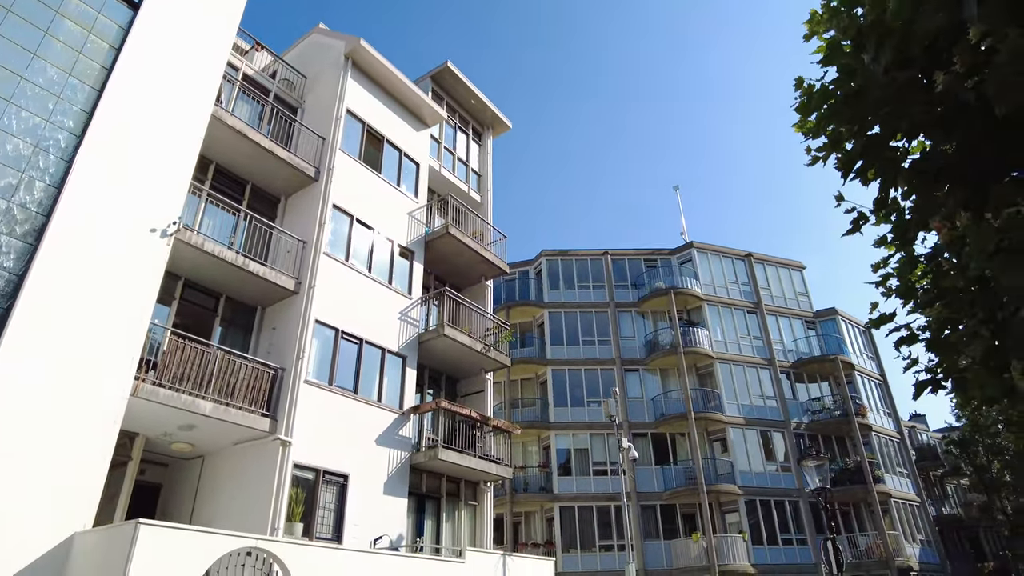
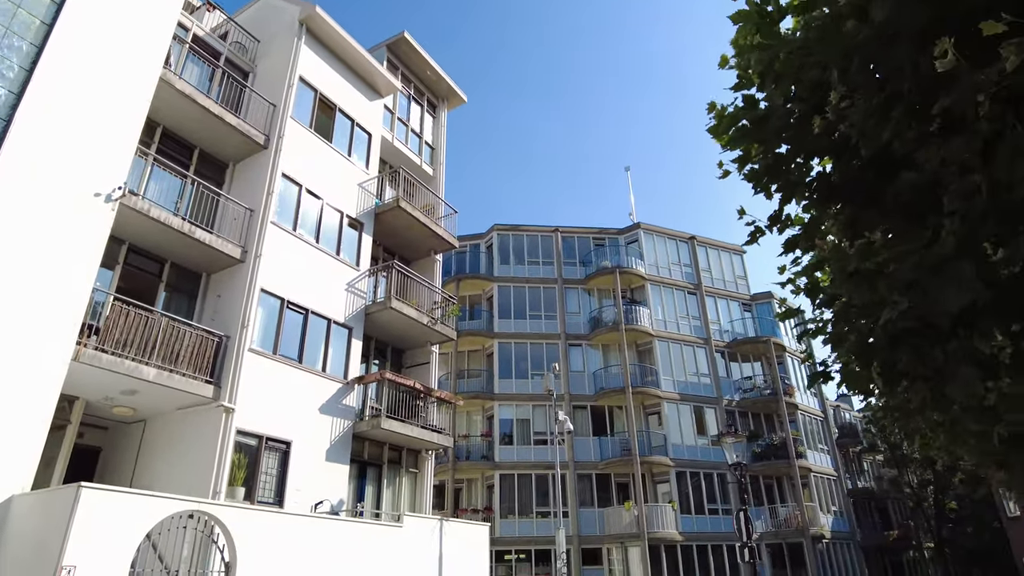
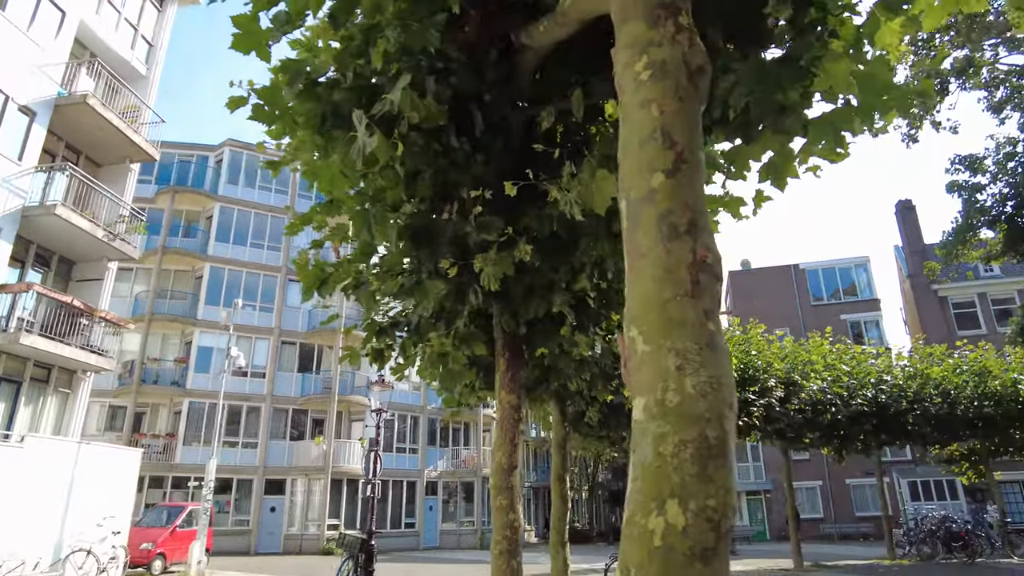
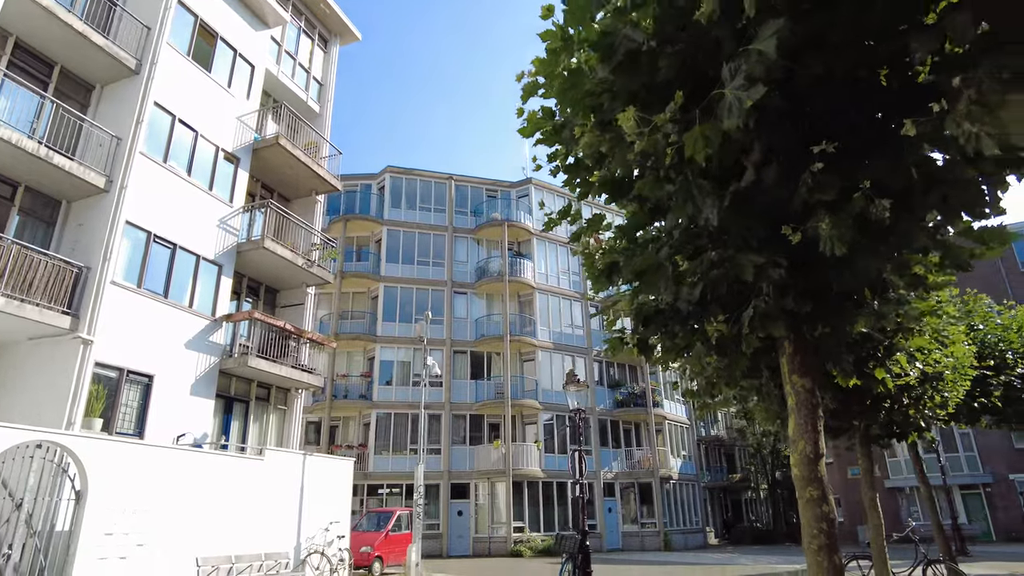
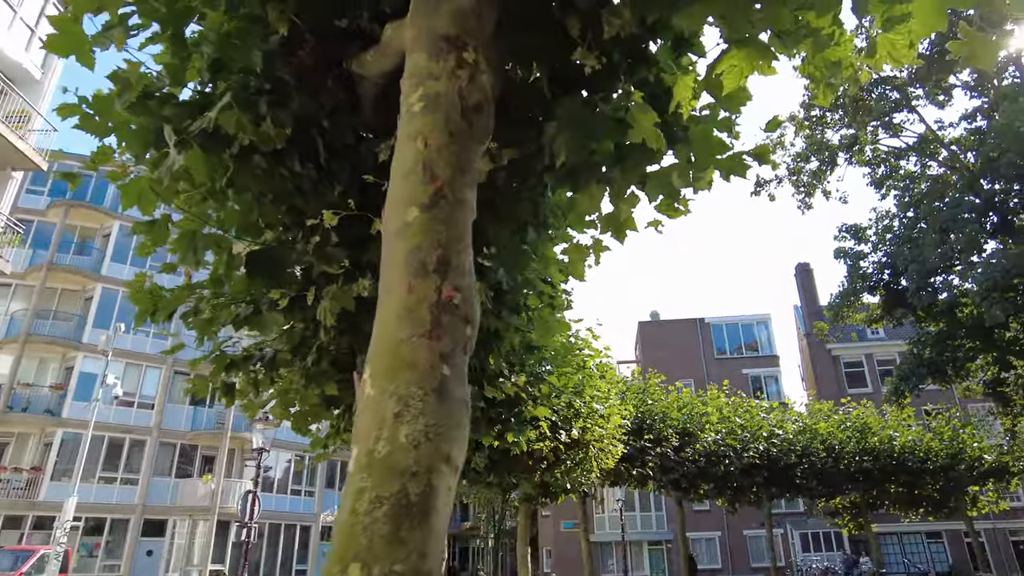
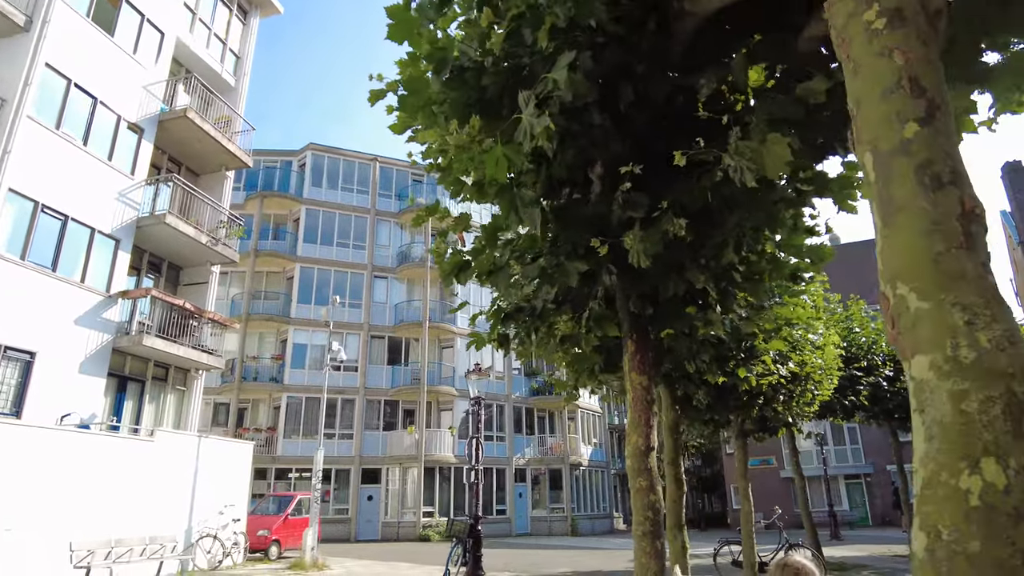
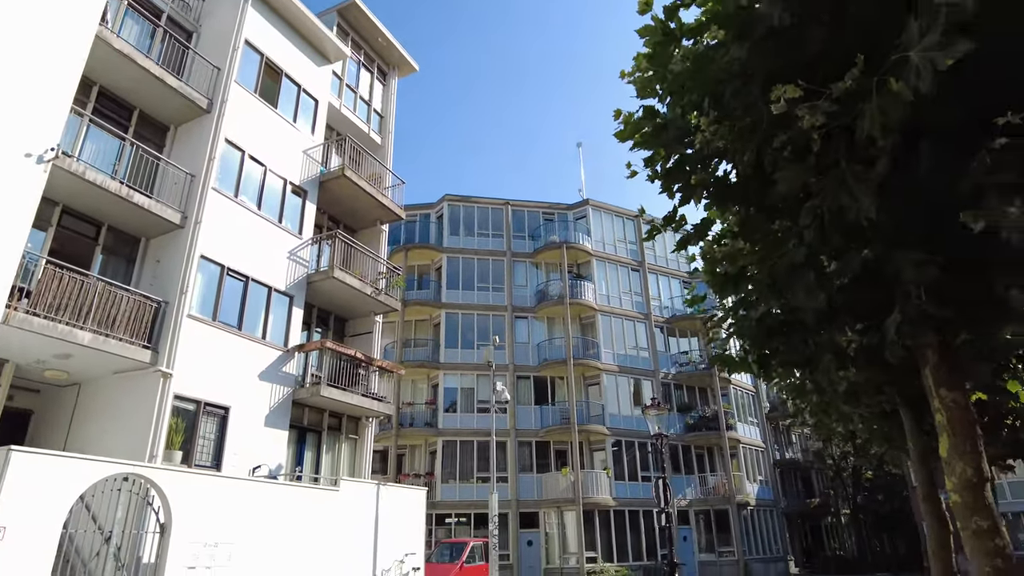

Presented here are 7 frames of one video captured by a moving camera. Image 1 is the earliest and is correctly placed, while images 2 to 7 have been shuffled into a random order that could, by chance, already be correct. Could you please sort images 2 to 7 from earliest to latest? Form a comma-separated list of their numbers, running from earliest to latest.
2, 7, 4, 6, 3, 5
